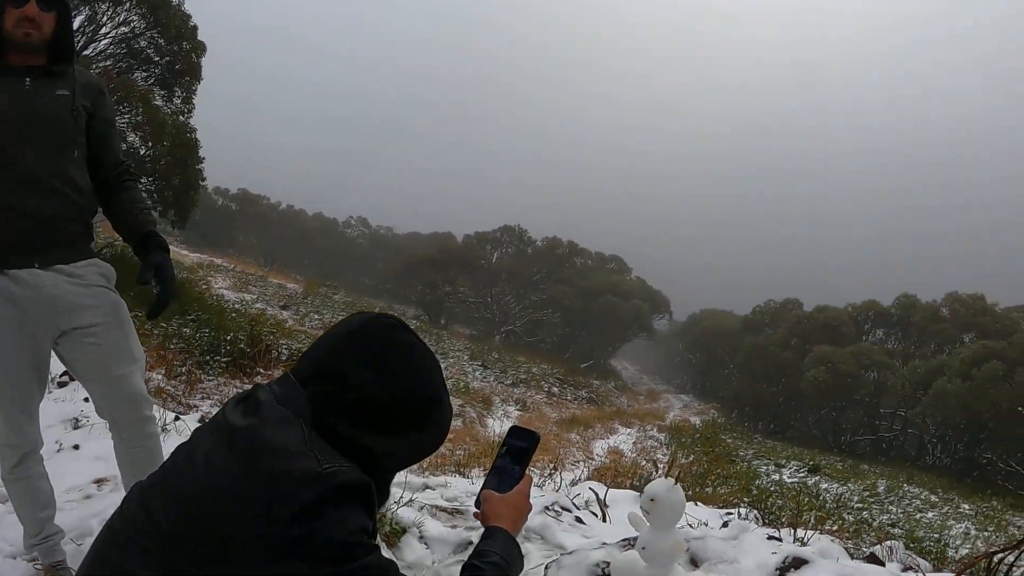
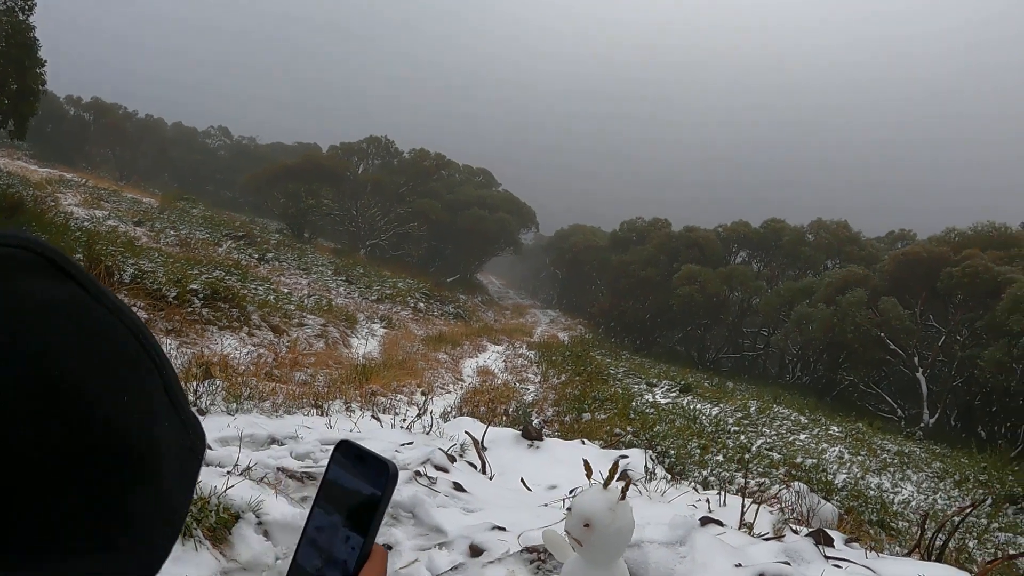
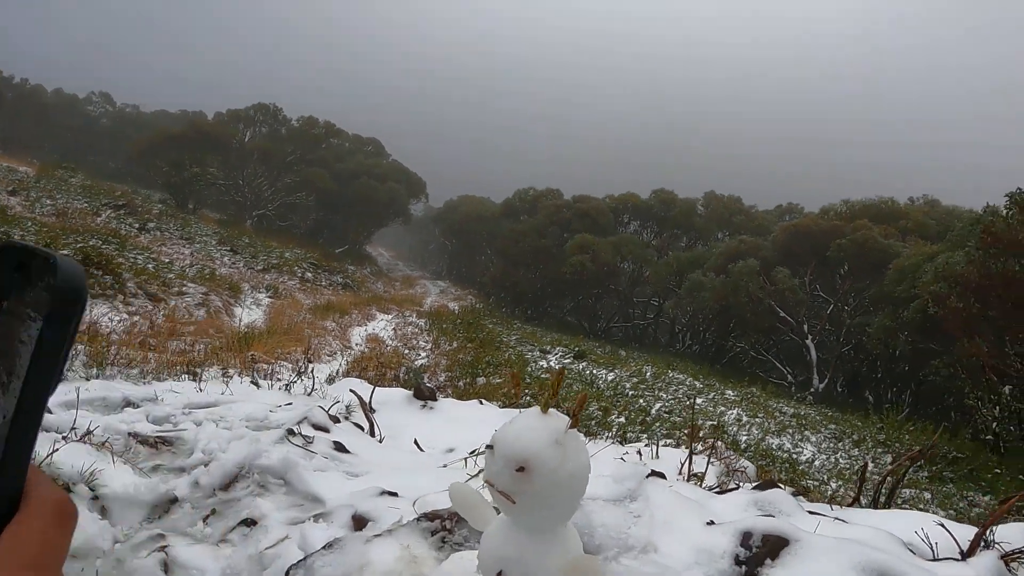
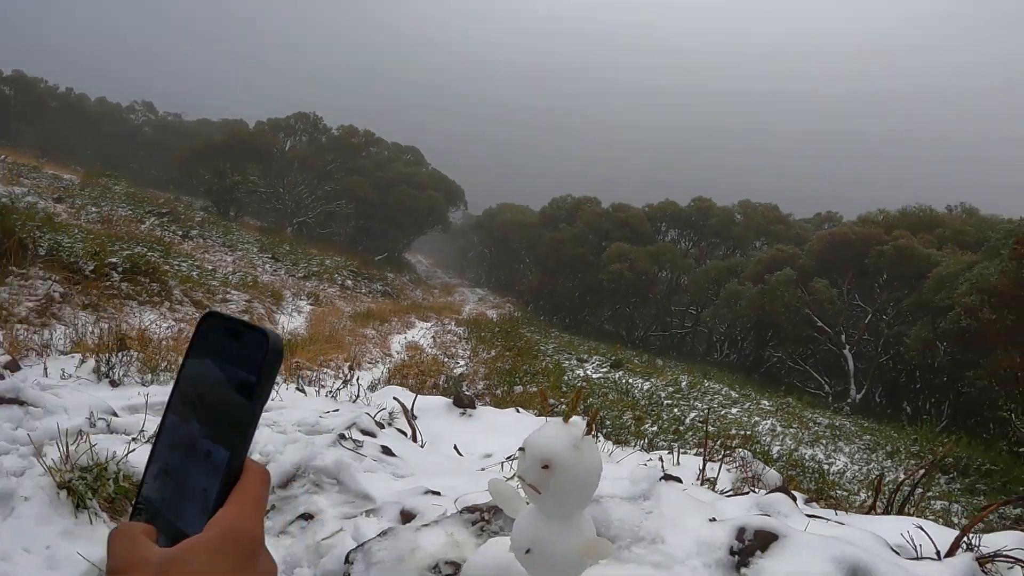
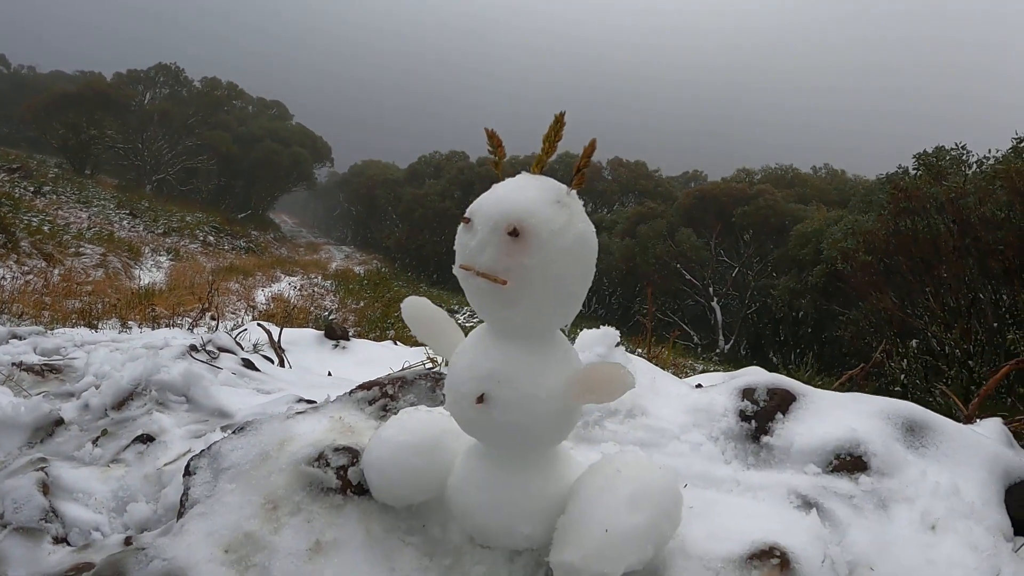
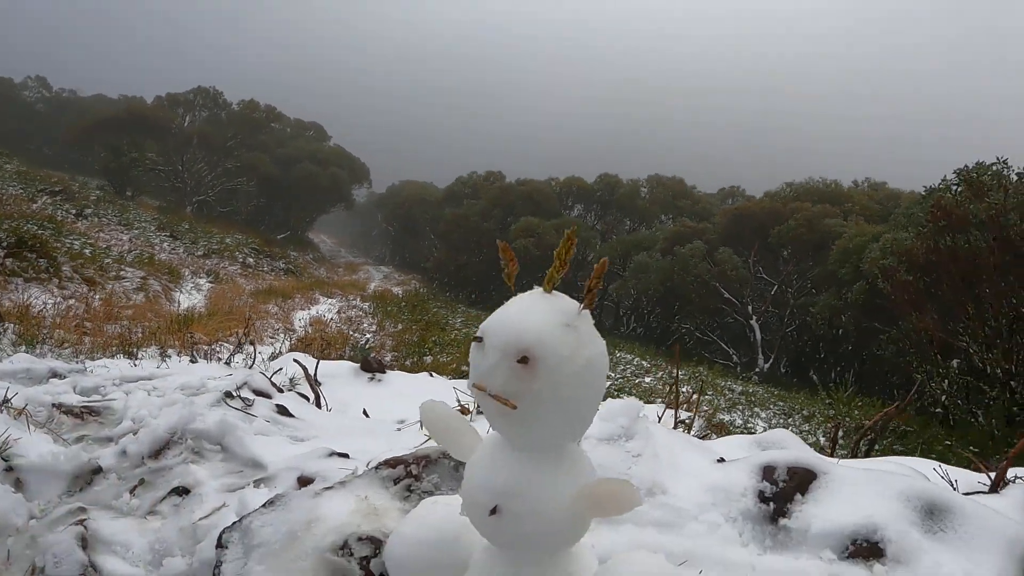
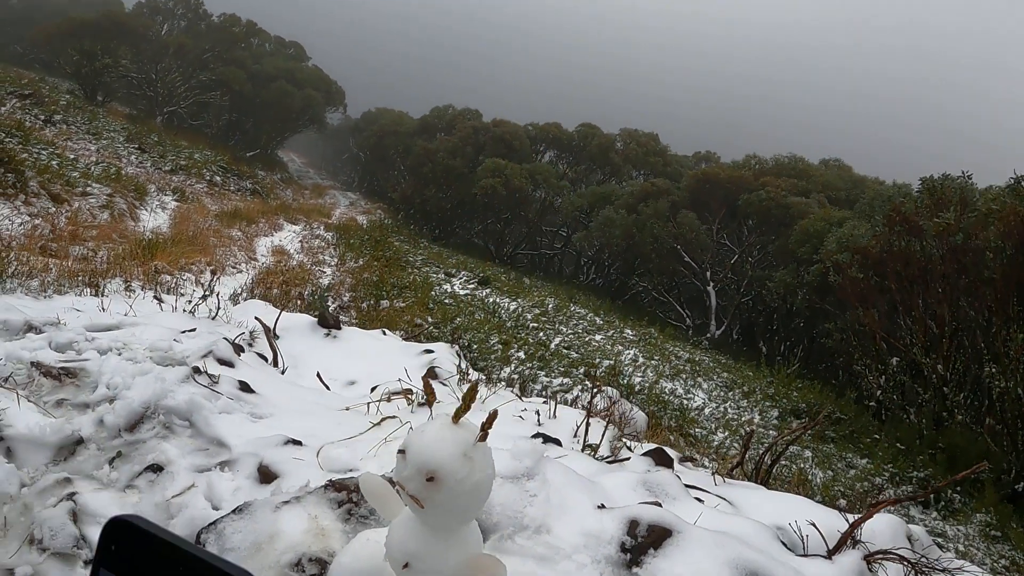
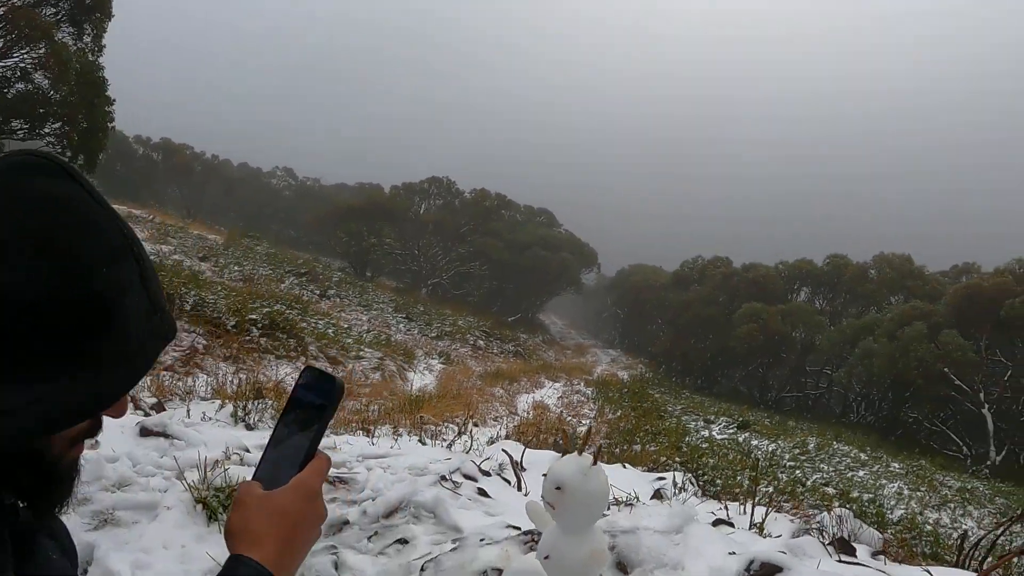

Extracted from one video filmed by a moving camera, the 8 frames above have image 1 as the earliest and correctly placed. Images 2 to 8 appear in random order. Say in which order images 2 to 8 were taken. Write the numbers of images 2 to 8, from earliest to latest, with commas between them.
8, 2, 4, 3, 6, 5, 7
